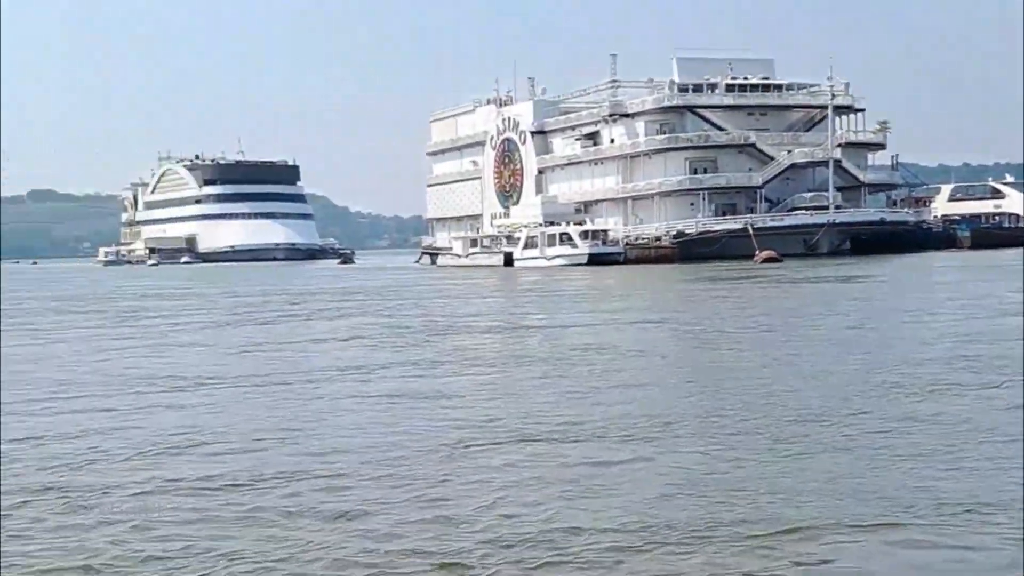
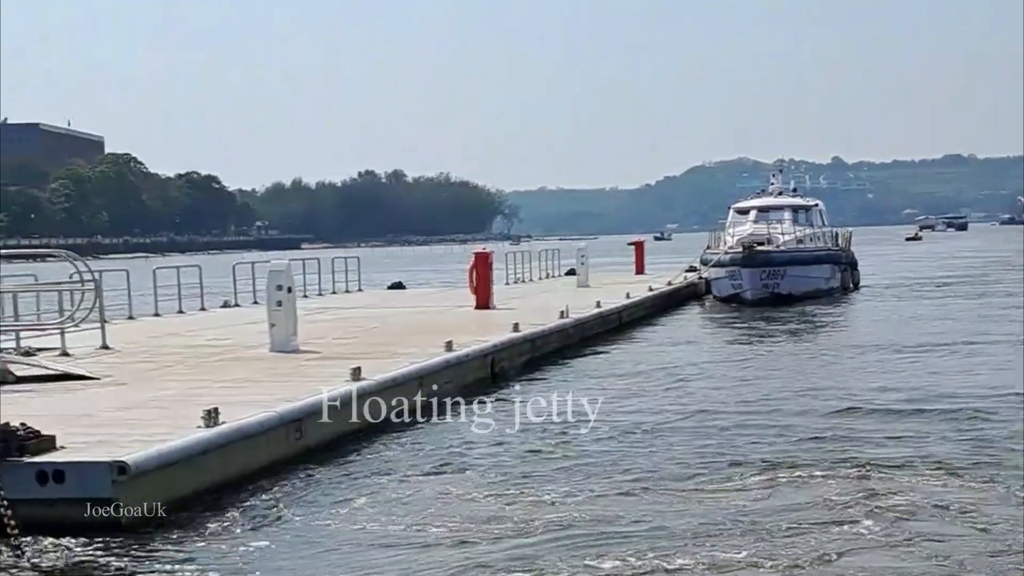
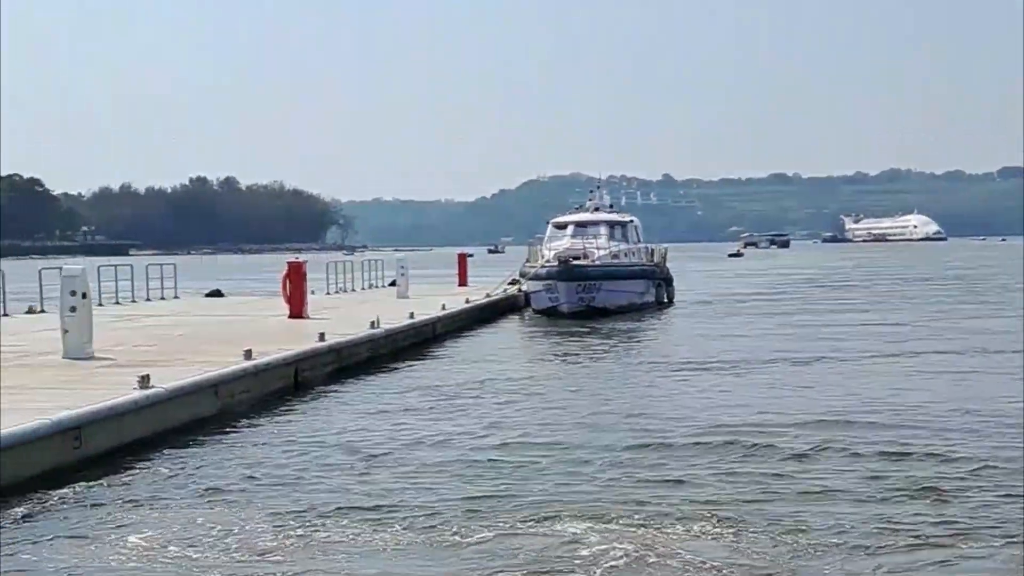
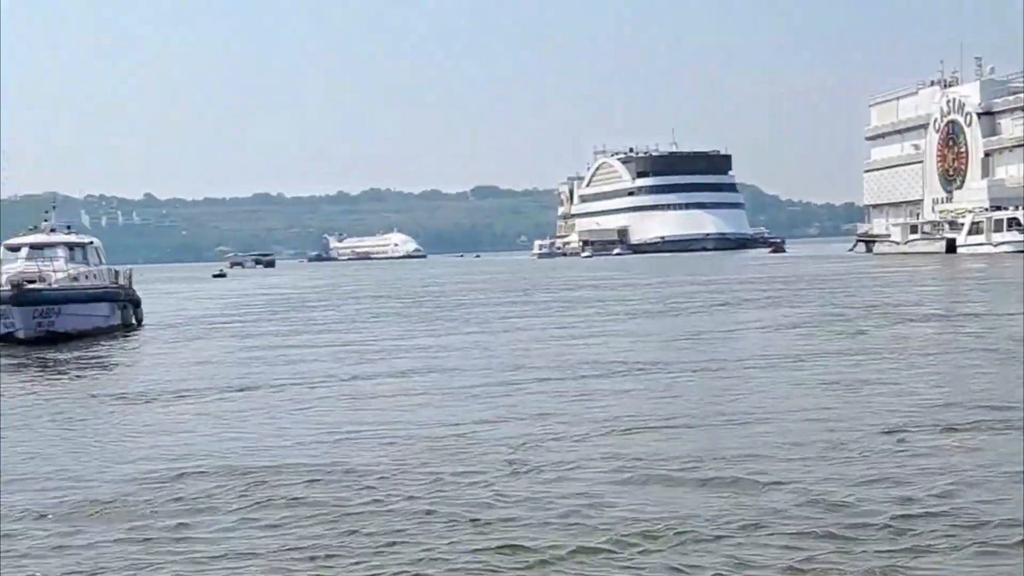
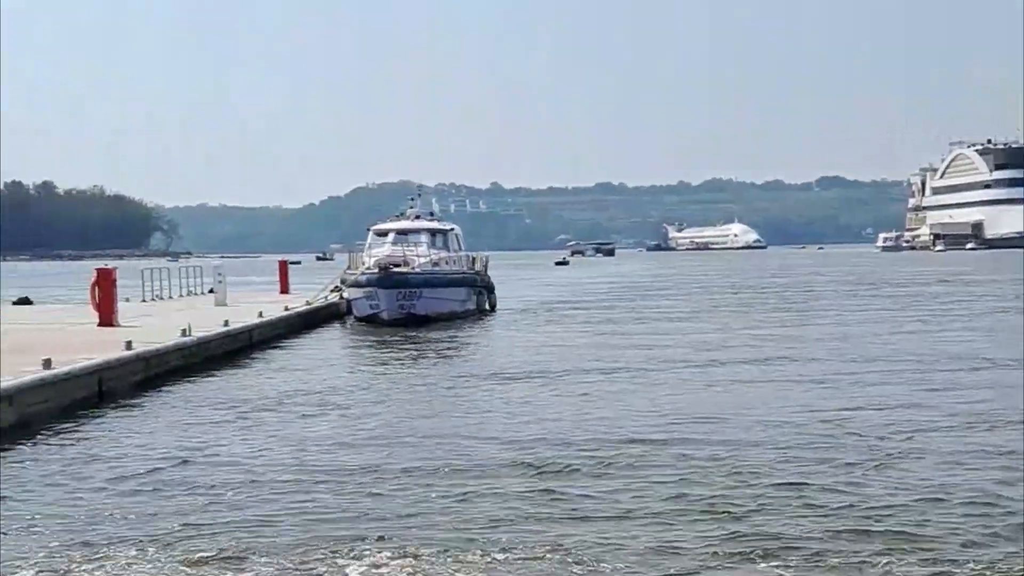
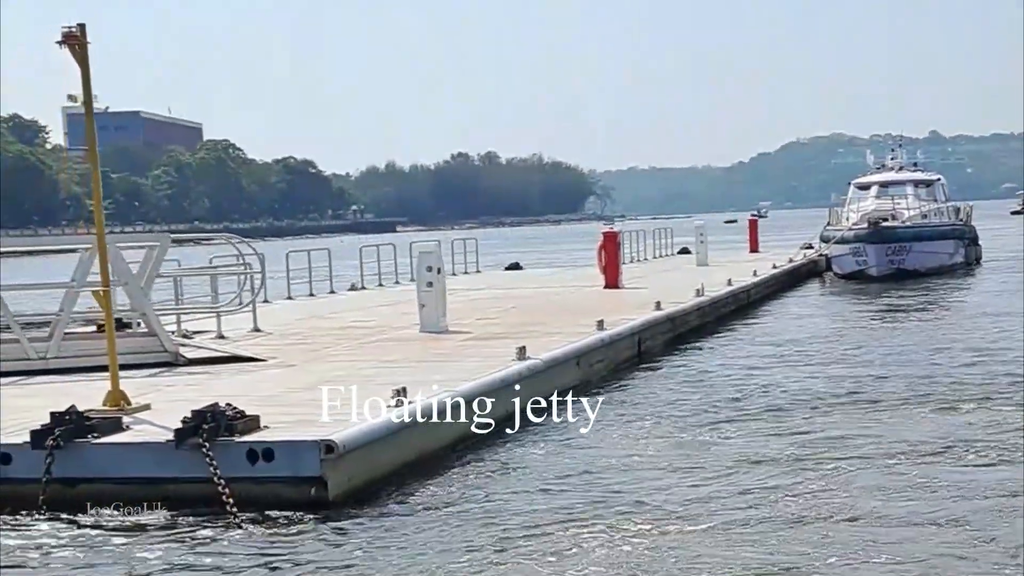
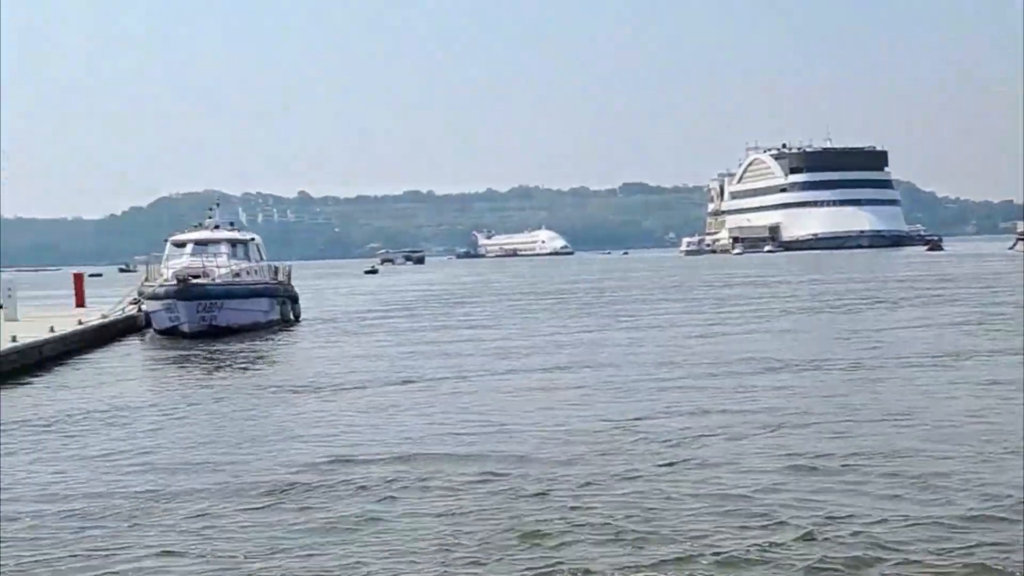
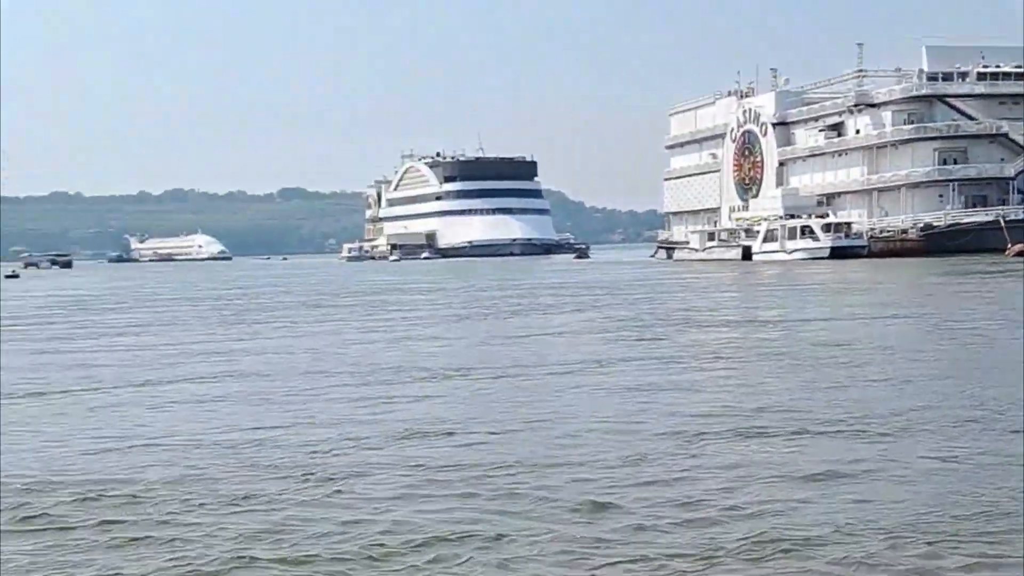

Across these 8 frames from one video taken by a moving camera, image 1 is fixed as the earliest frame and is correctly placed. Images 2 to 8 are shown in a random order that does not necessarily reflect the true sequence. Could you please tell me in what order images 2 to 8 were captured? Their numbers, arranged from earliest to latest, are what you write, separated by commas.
8, 4, 7, 5, 3, 2, 6
